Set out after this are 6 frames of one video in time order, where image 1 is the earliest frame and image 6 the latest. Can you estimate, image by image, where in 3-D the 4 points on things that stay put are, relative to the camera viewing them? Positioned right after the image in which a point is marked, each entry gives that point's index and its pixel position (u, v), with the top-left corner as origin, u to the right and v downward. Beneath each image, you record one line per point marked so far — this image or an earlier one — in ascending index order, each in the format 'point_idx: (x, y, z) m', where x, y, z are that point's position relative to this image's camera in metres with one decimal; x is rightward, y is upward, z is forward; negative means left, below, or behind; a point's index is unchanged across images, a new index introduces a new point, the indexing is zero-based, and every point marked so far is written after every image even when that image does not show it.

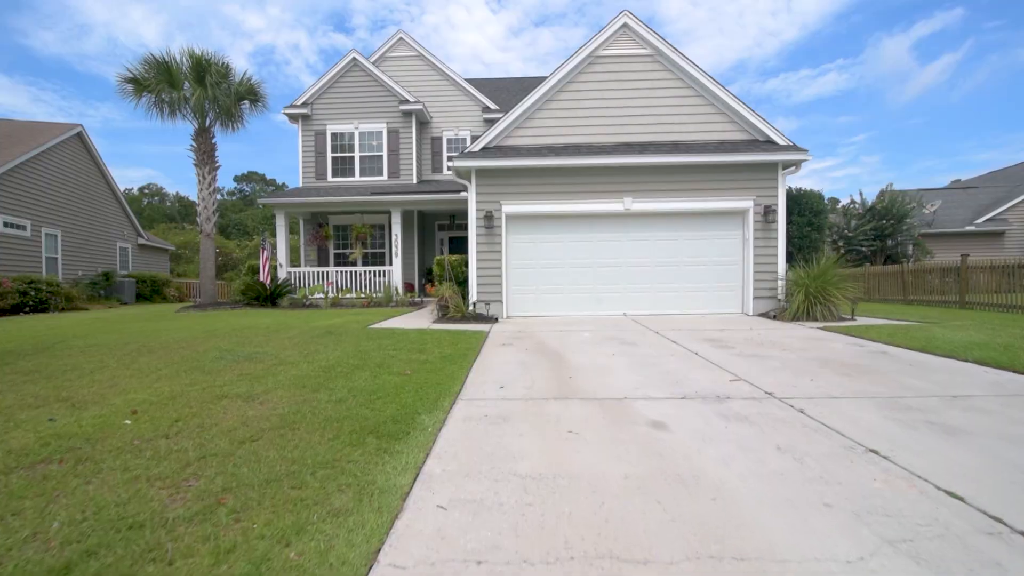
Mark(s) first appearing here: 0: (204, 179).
0: (-8.9, +3.1, +13.6) m
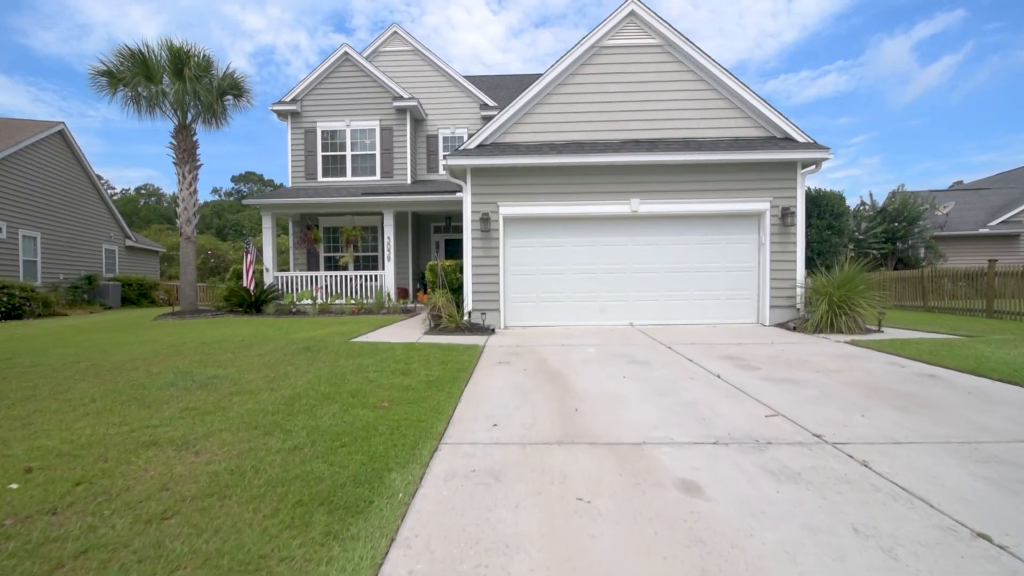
0: (-8.9, +3.0, +12.8) m
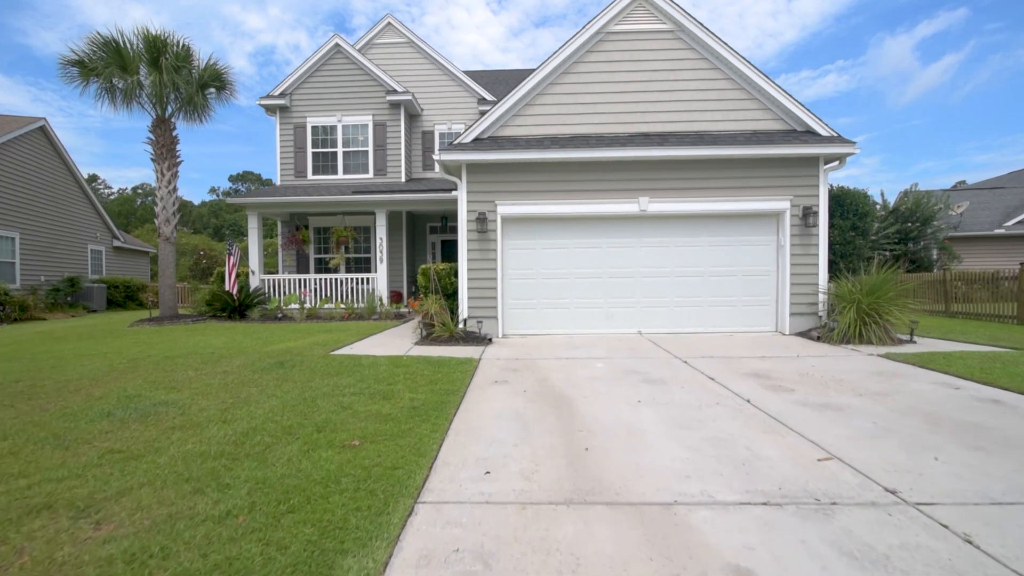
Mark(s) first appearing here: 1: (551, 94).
0: (-9.0, +2.9, +12.1) m
1: (+0.8, +3.8, +9.3) m
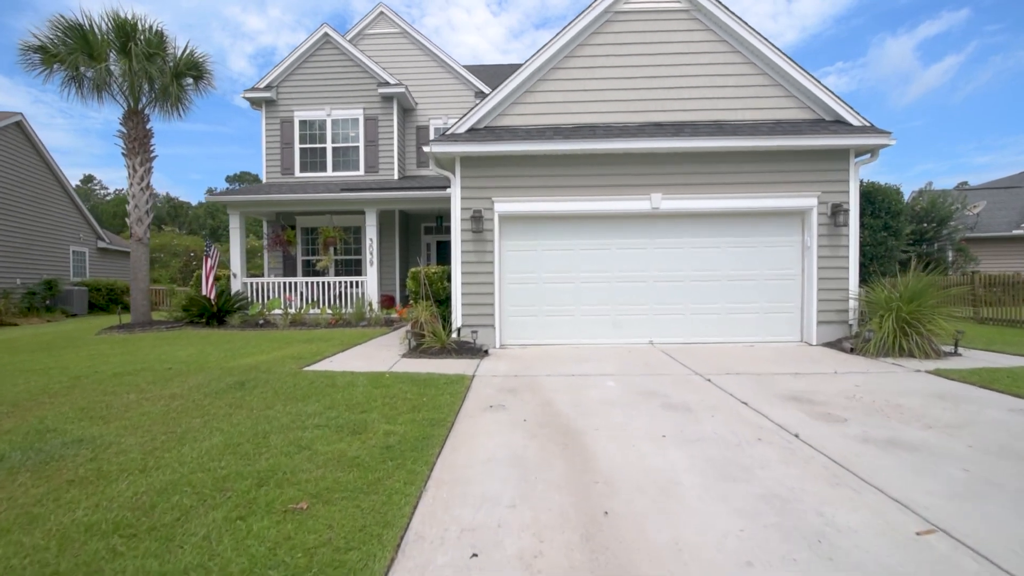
0: (-9.0, +2.8, +11.2) m
1: (+0.7, +3.7, +8.5) m
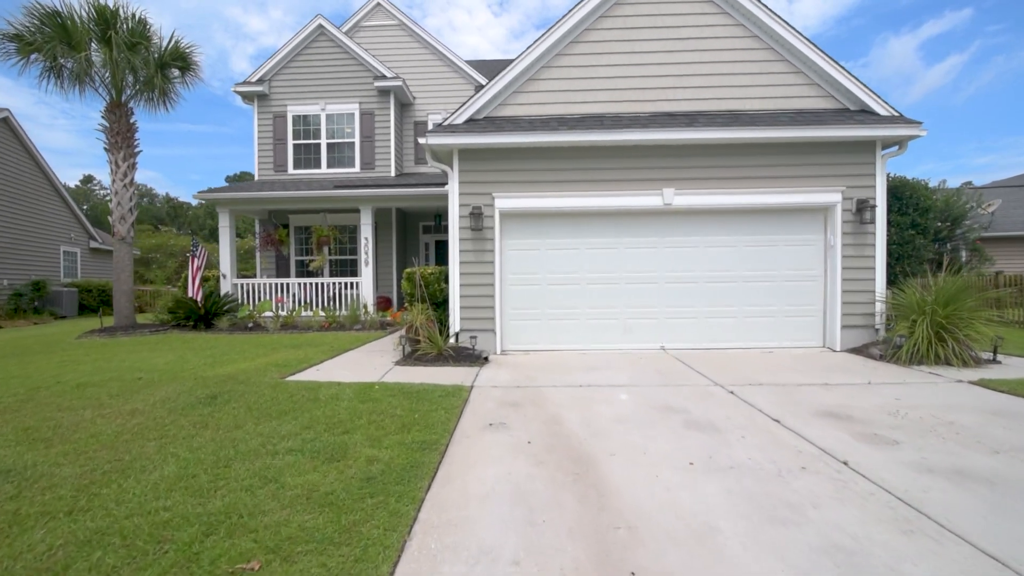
0: (-8.9, +2.7, +10.7) m
1: (+0.8, +3.7, +7.9) m
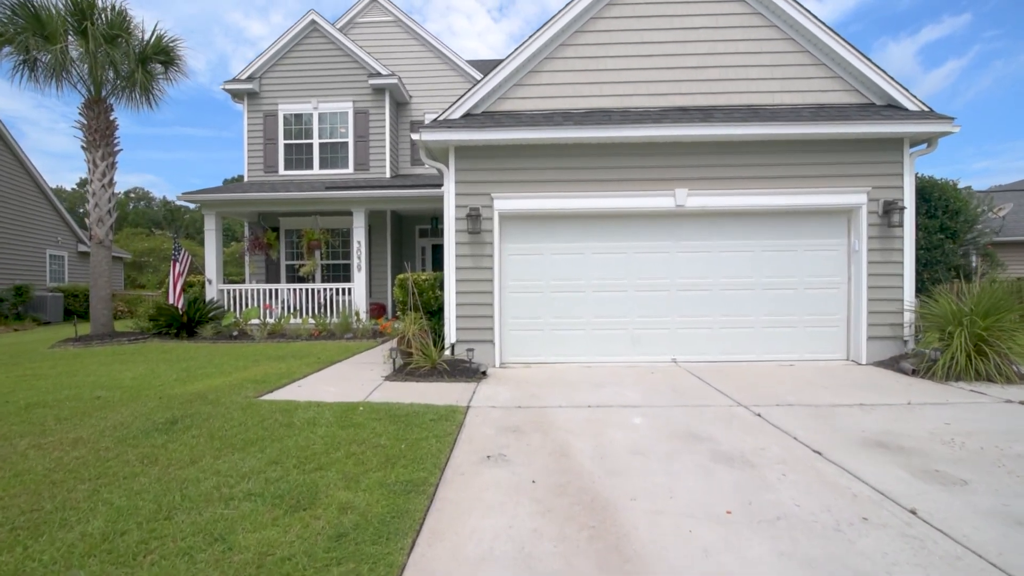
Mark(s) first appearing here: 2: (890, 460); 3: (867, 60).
0: (-8.9, +2.6, +10.2) m
1: (+0.8, +3.6, +7.4) m
2: (+2.9, -1.3, +3.6) m
3: (+5.3, +3.4, +7.0) m
